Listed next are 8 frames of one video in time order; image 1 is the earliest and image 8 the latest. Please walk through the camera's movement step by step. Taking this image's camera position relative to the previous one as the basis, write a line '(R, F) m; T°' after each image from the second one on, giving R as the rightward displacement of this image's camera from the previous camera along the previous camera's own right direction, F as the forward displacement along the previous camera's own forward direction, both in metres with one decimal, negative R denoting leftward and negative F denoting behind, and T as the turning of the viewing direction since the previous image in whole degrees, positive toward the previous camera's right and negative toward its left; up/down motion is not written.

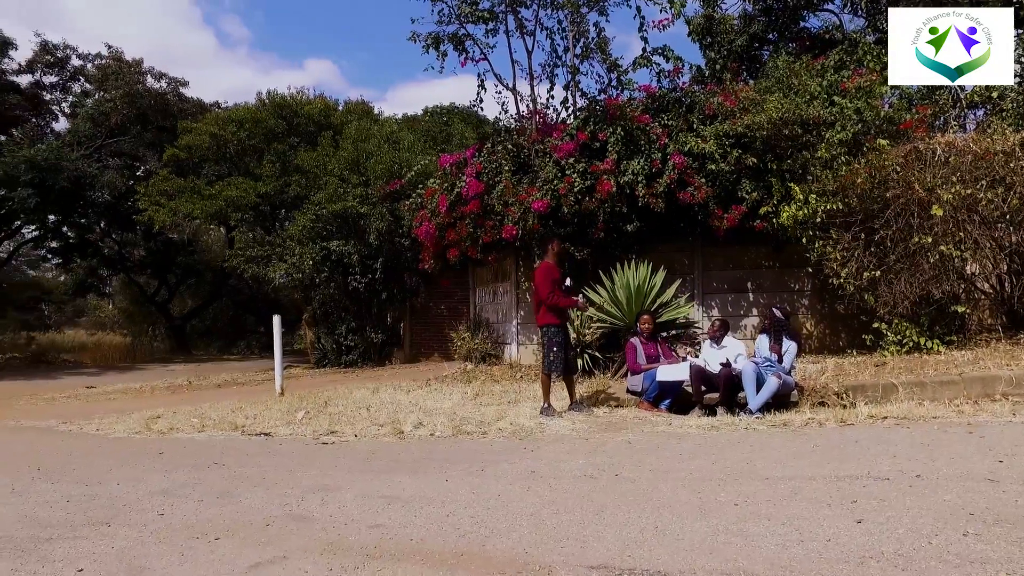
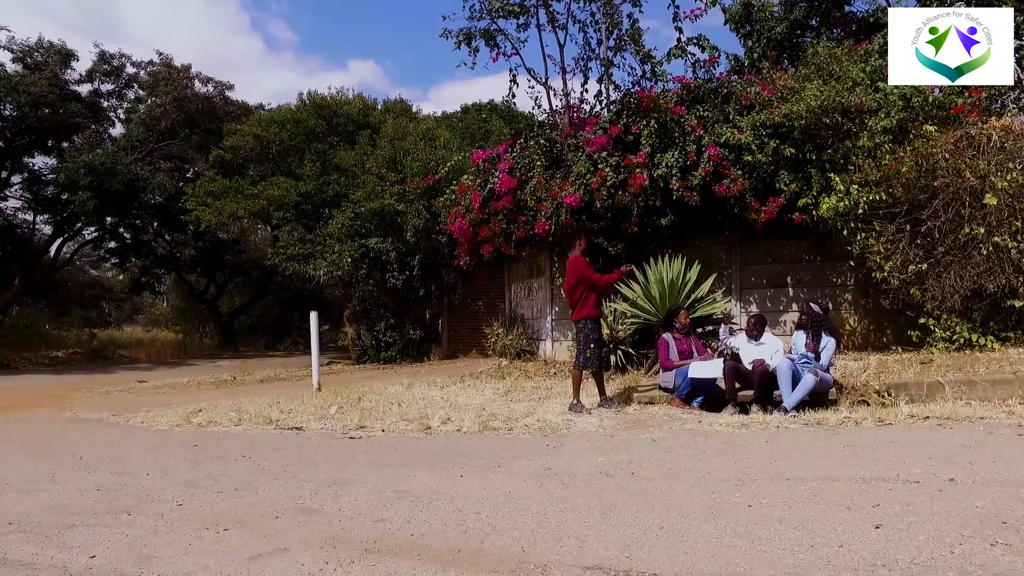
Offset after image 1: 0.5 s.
(+0.2, +0.1) m; -4°
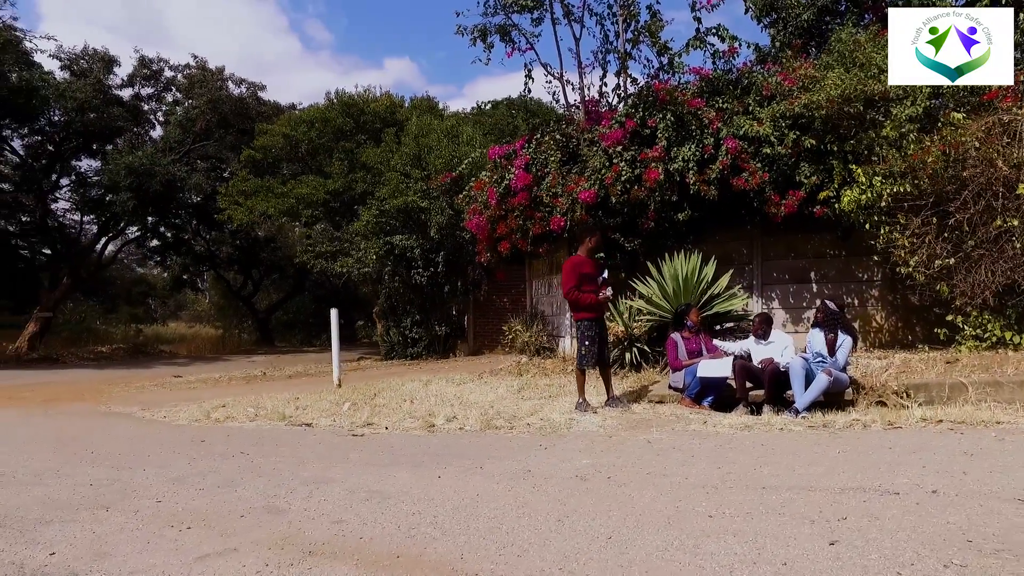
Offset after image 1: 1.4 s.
(+0.3, +0.1) m; -3°
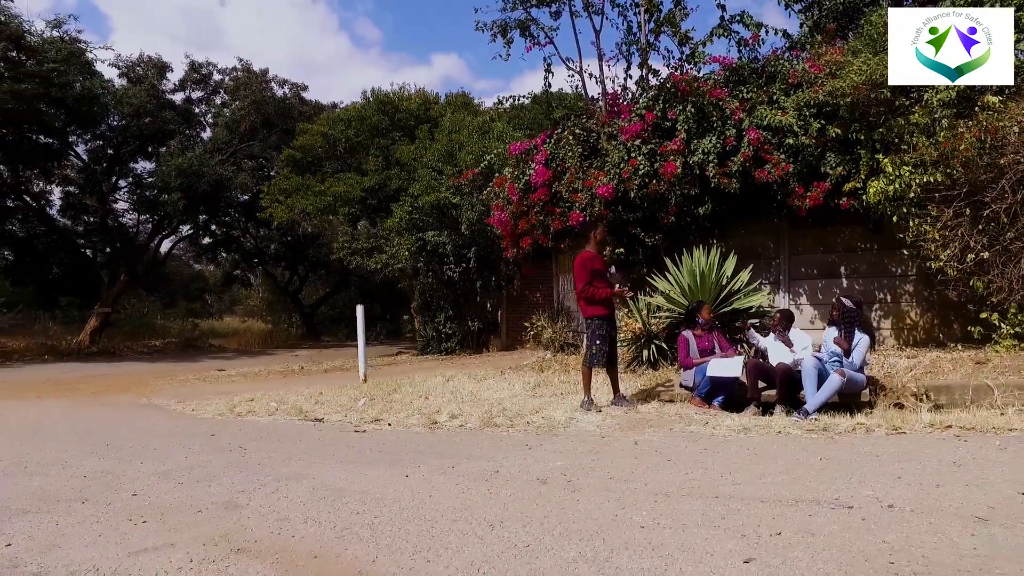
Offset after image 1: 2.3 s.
(+0.5, +0.1) m; -4°
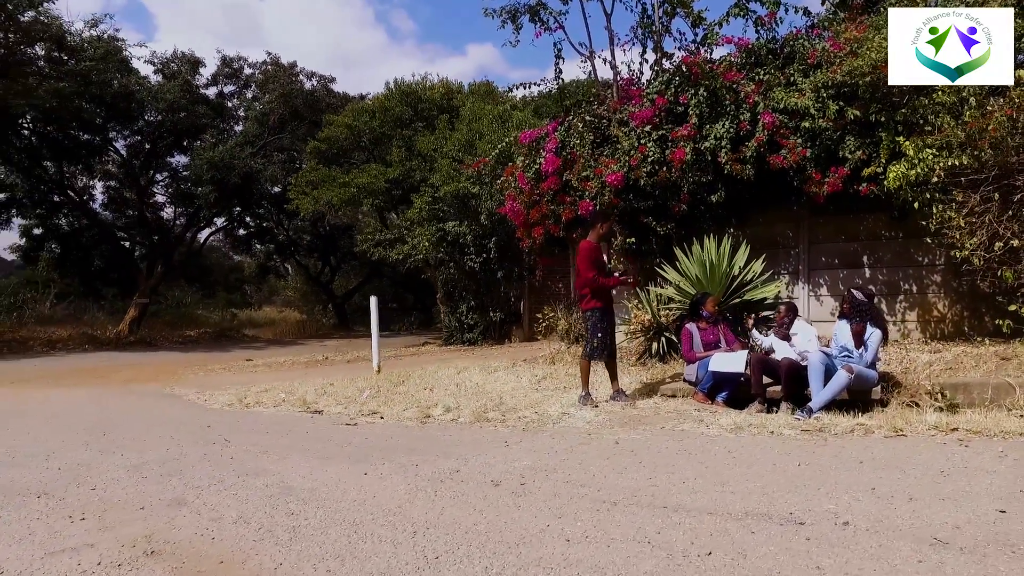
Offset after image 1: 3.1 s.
(+0.4, +0.2) m; -3°
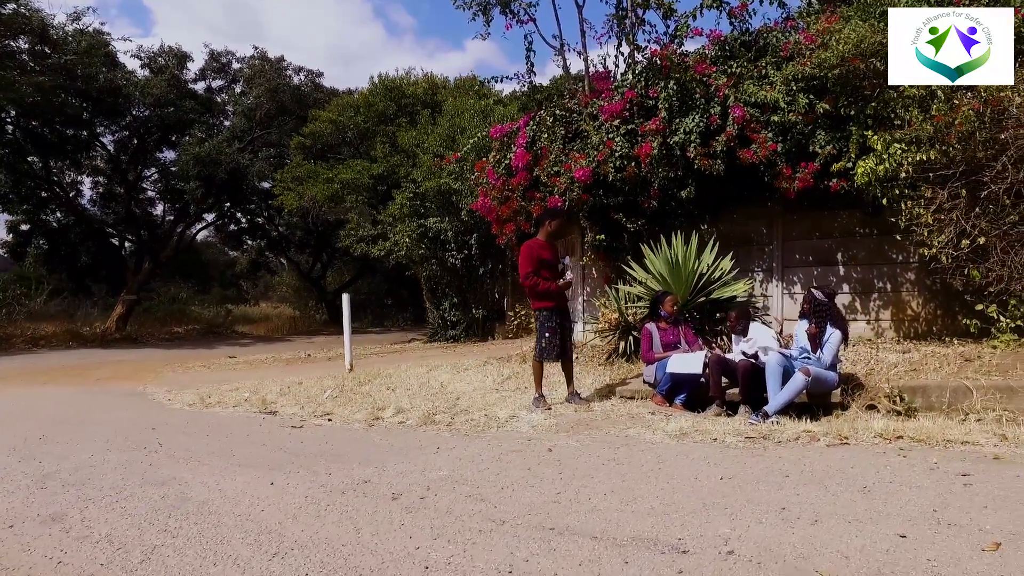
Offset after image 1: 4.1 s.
(+0.5, +0.2) m; 0°
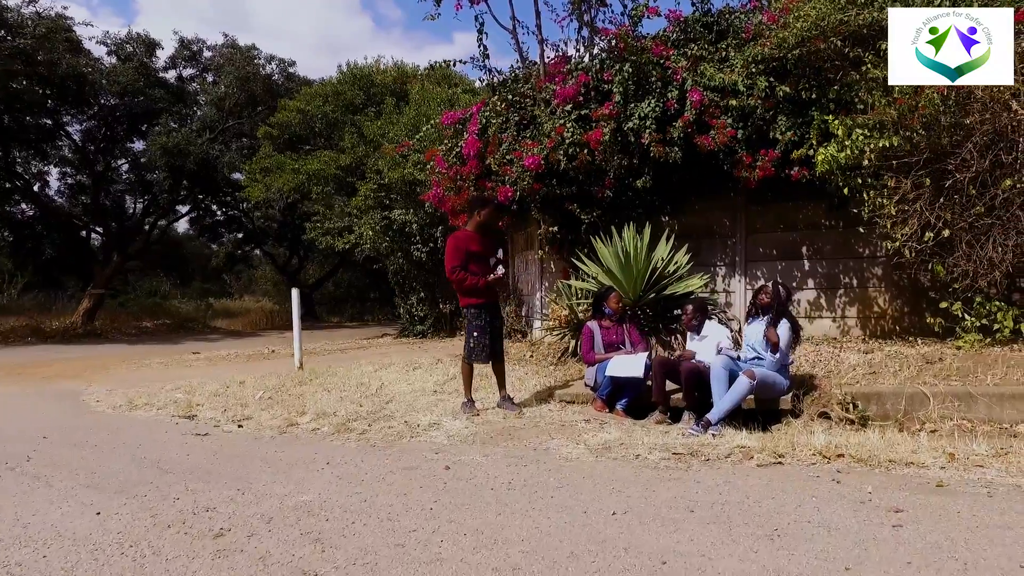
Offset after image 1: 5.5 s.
(+0.6, +0.6) m; +1°
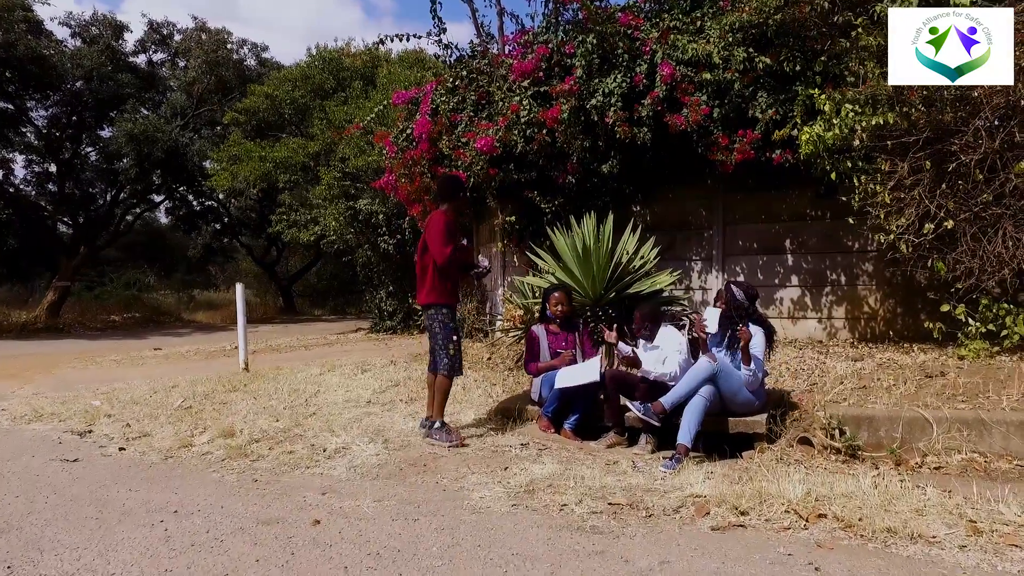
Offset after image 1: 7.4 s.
(+0.5, +0.9) m; +1°
